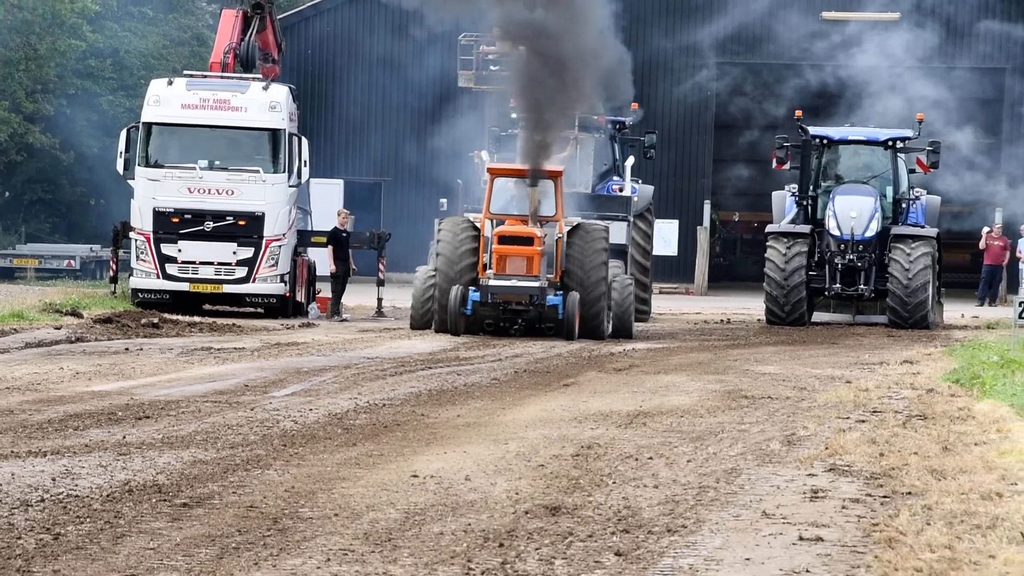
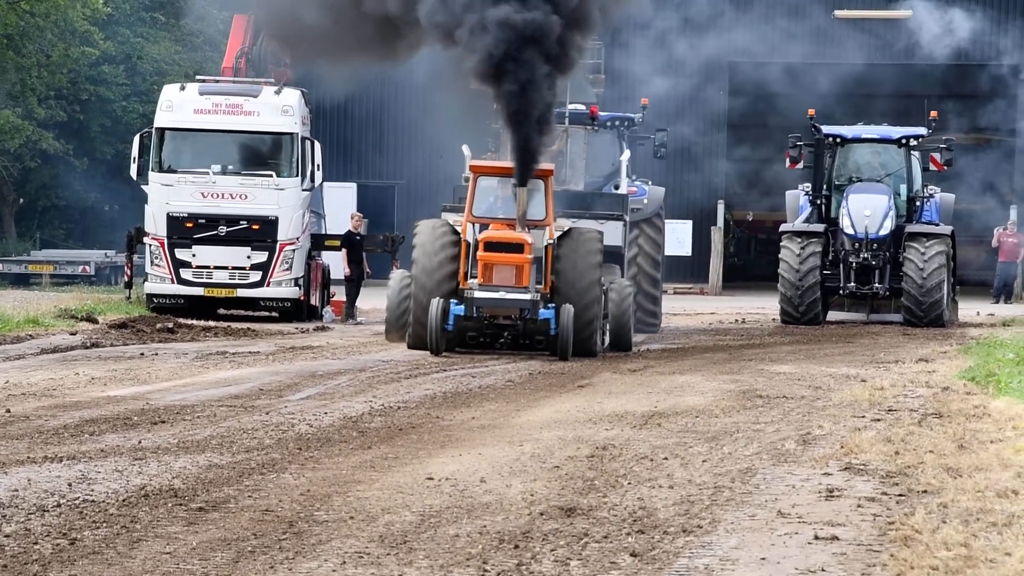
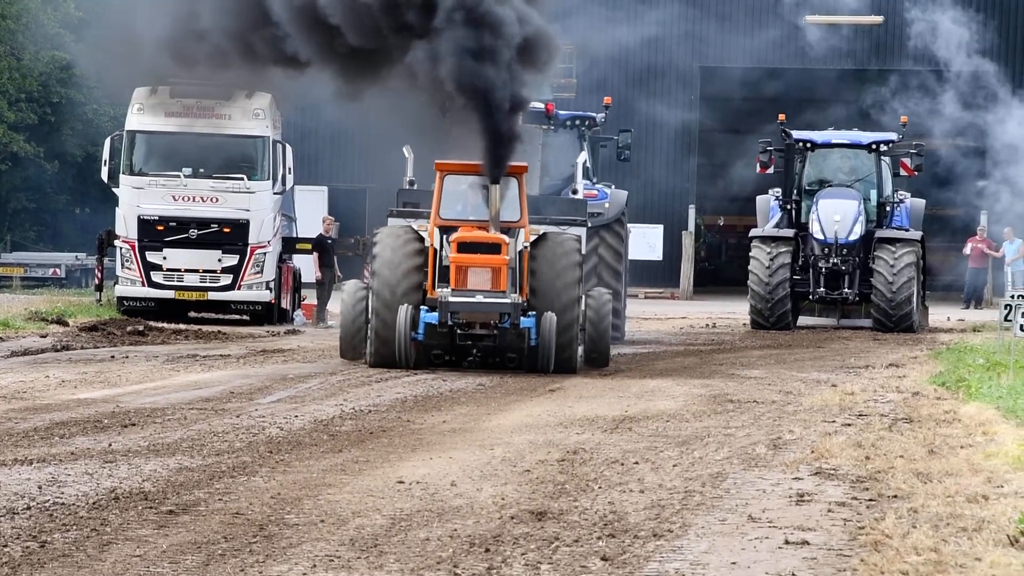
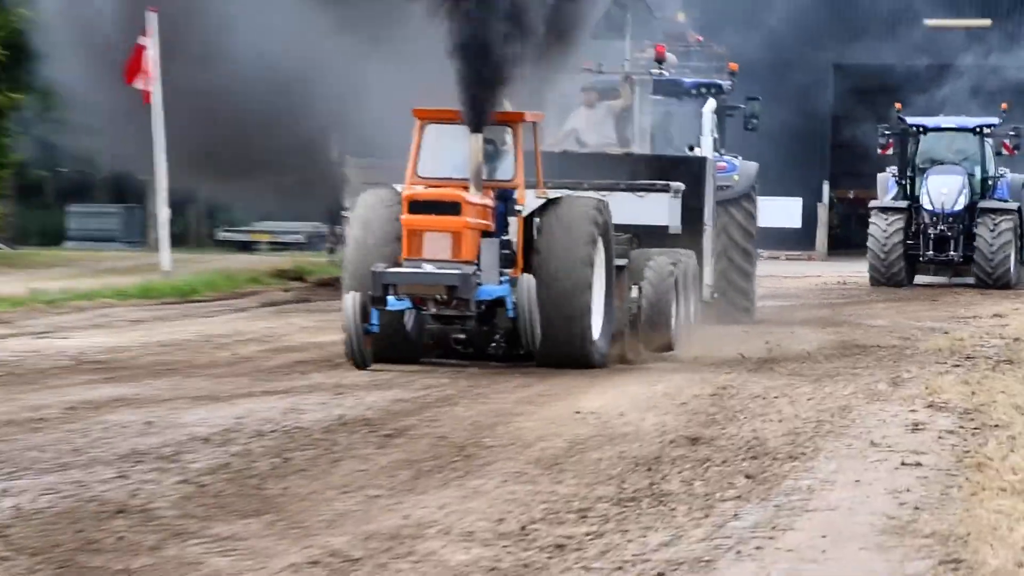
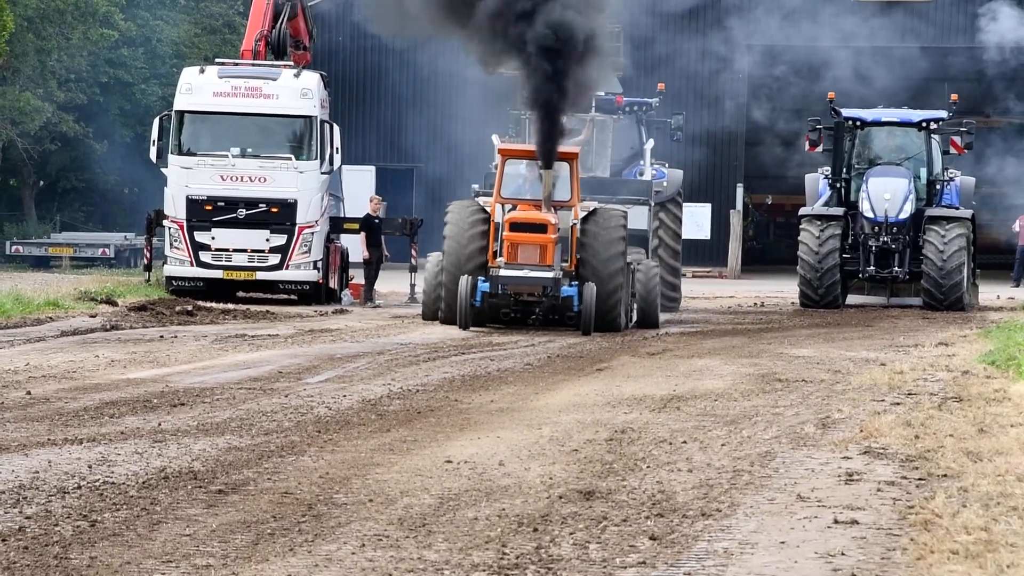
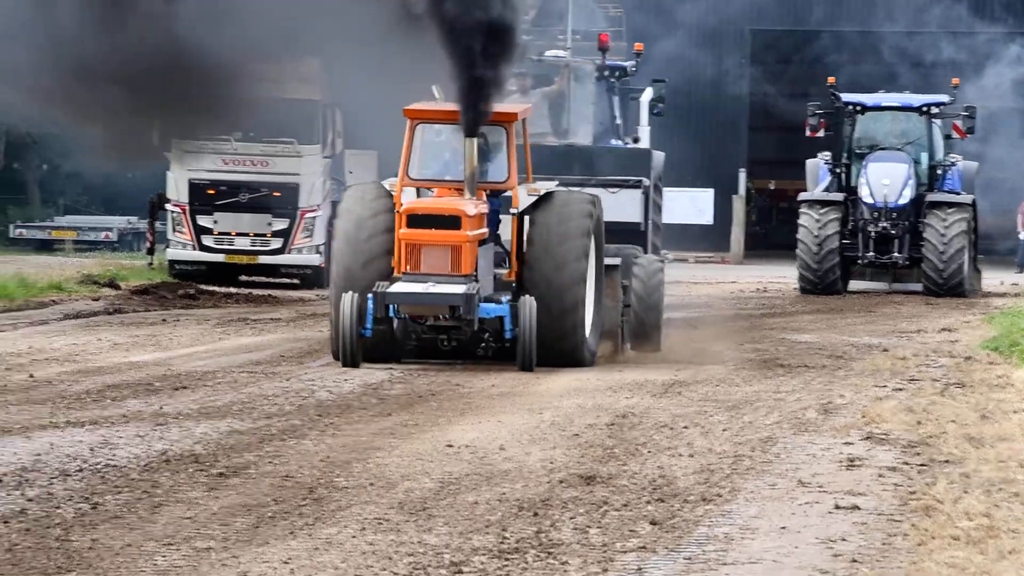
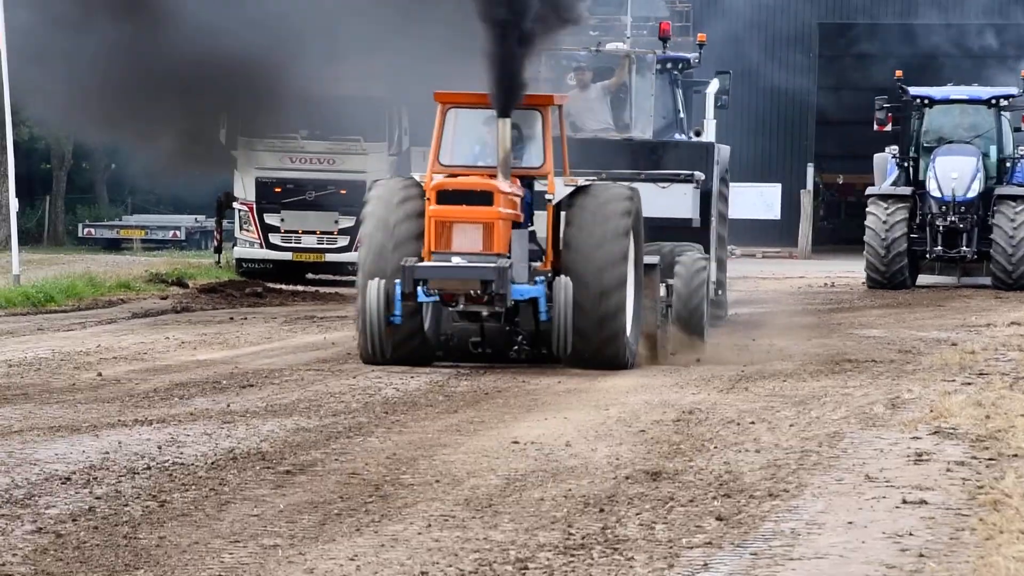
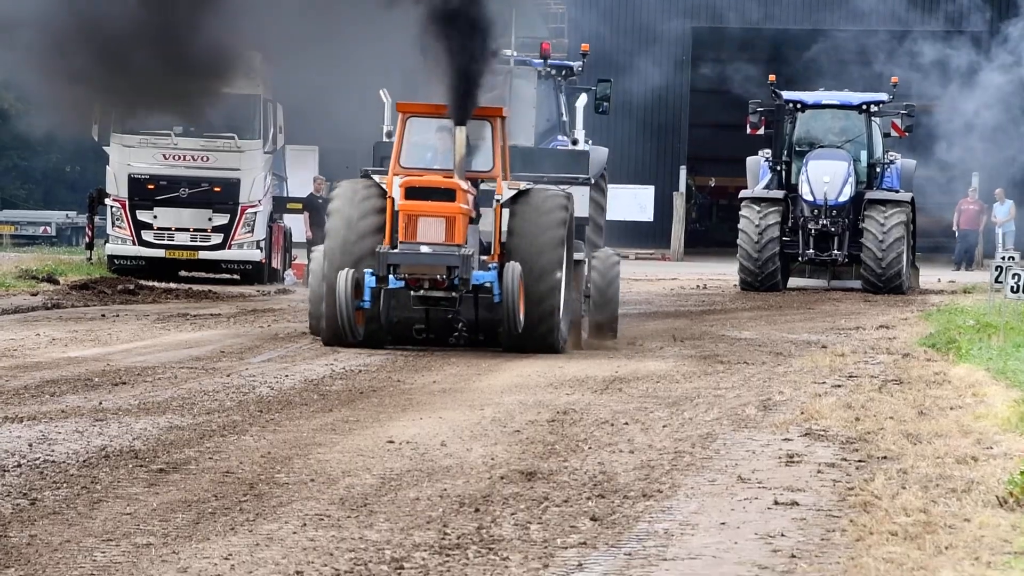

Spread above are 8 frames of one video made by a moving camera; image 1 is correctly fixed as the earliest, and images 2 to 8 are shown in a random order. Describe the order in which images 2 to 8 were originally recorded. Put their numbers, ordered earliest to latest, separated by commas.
5, 2, 3, 8, 6, 7, 4
